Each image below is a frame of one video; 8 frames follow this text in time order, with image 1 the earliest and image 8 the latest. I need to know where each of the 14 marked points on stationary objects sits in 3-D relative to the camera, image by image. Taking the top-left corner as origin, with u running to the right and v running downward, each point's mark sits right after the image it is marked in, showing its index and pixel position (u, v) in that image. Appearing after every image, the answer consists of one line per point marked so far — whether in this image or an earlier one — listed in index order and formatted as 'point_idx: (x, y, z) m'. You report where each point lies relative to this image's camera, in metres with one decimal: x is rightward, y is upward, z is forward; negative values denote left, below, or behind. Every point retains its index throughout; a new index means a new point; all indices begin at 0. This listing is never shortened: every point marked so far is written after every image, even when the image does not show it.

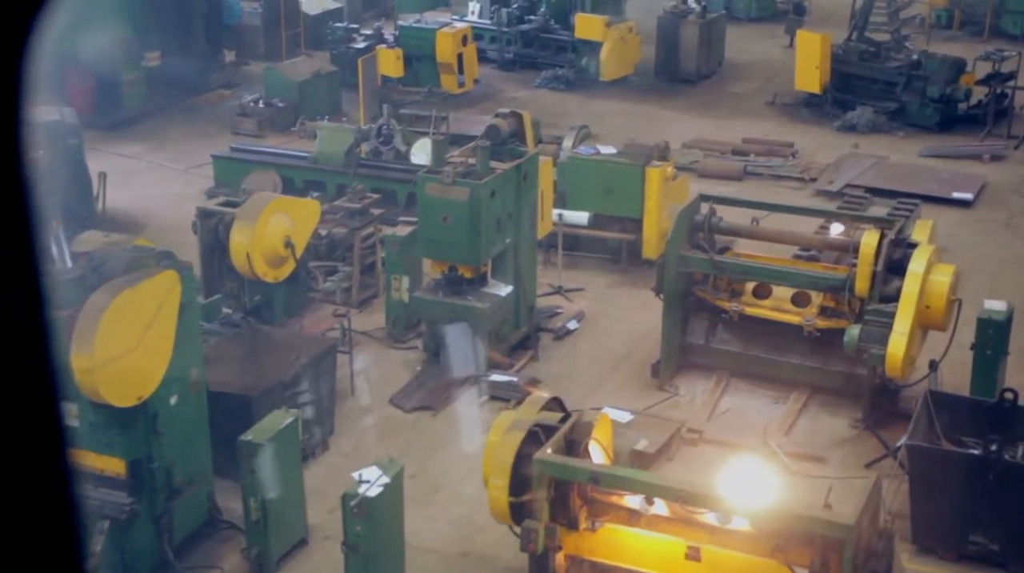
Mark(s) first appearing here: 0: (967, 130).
0: (+5.1, +1.7, +15.6) m
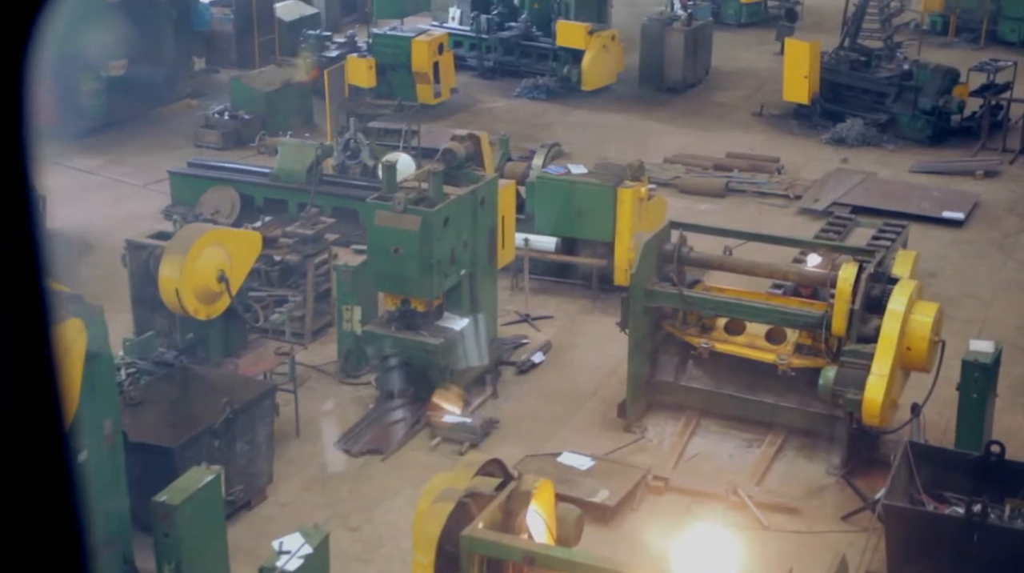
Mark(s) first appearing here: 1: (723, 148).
0: (+4.8, +1.5, +15.0) m
1: (+2.2, +1.5, +14.9) m
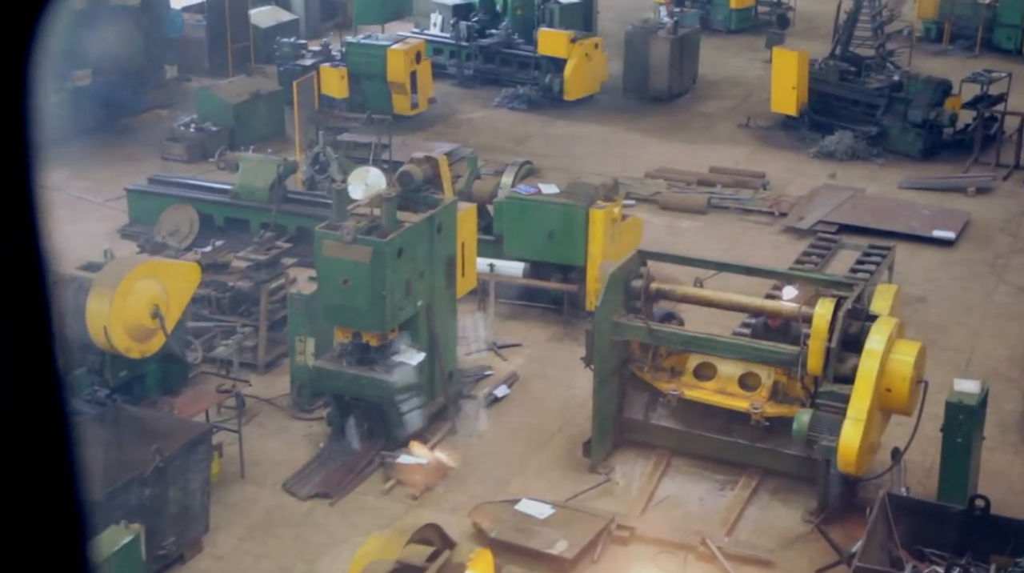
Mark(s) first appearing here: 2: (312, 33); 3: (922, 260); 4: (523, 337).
0: (+4.6, +1.3, +14.5) m
1: (+2.0, +1.3, +14.4) m
2: (-2.8, +3.5, +19.7) m
3: (+3.3, +0.2, +11.4) m
4: (+0.1, -0.4, +10.0) m
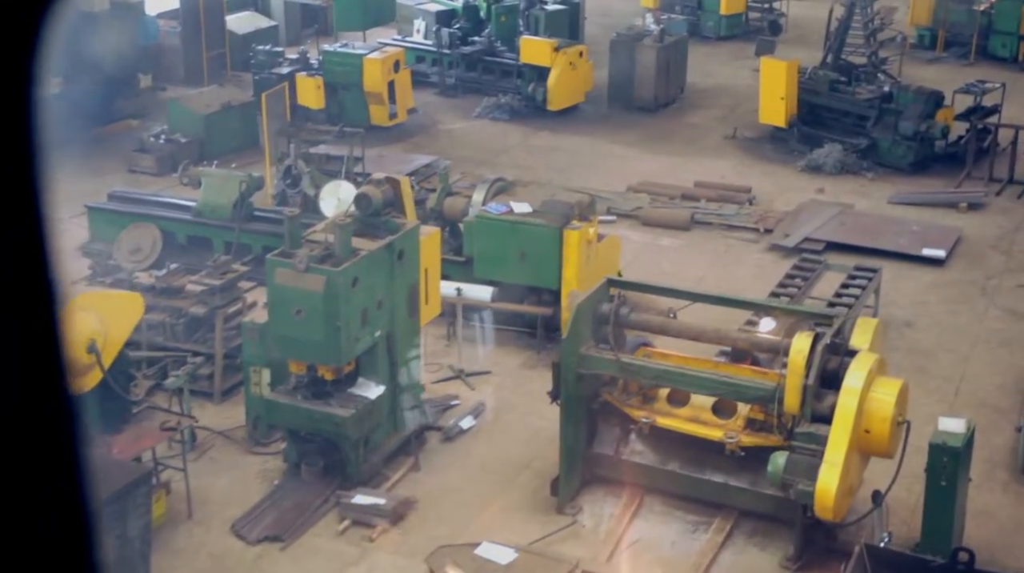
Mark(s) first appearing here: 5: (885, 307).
0: (+4.4, +1.2, +14.1) m
1: (+1.8, +1.1, +14.0) m
2: (-3.0, +3.4, +19.3) m
3: (+3.1, 0.0, +11.0) m
4: (-0.1, -0.5, +9.6) m
5: (+2.8, -0.2, +10.5) m
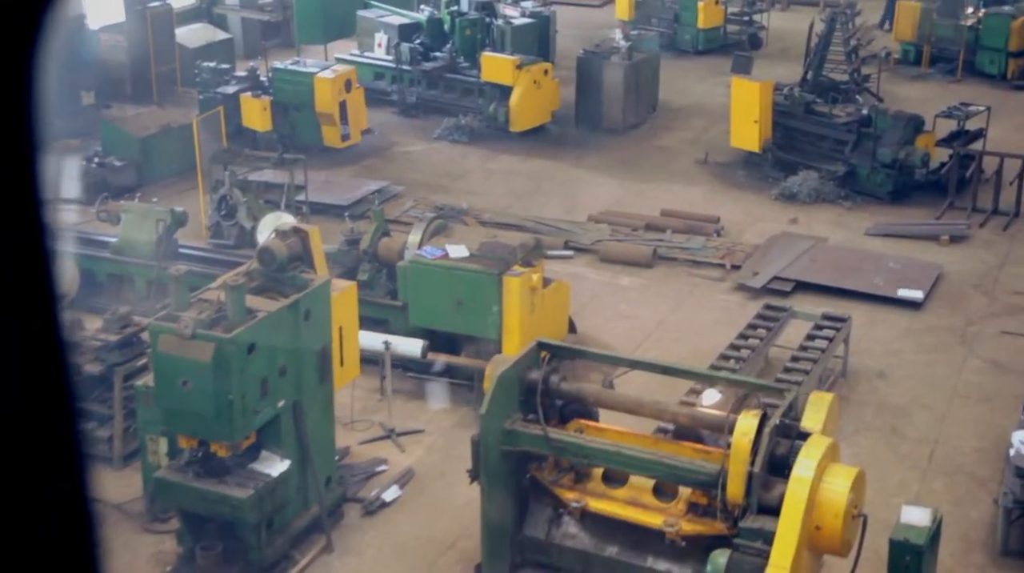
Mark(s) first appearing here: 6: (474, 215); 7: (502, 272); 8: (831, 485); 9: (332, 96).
0: (+3.9, +0.8, +13.3) m
1: (+1.4, +0.8, +13.2) m
2: (-3.5, +3.1, +18.5) m
3: (+2.7, -0.3, +10.2) m
4: (-0.5, -0.8, +8.8) m
5: (+2.4, -0.5, +9.7) m
6: (-0.3, +0.6, +12.4) m
7: (-0.1, +0.1, +8.8) m
8: (+1.4, -0.9, +6.0) m
9: (-1.8, +1.9, +14.1) m
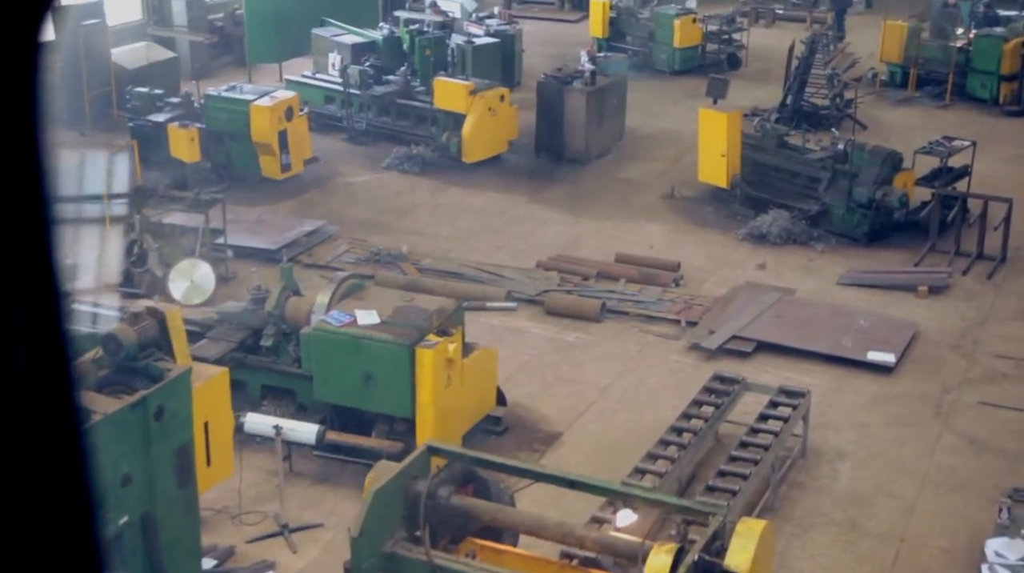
0: (+3.5, +0.4, +12.3) m
1: (+0.9, +0.4, +12.2) m
2: (-3.9, +2.7, +17.5) m
3: (+2.2, -0.7, +9.2) m
4: (-1.0, -1.3, +7.8) m
5: (+1.9, -0.9, +8.7) m
6: (-0.8, +0.2, +11.4) m
7: (-0.6, -0.3, +7.8) m
8: (+0.9, -1.3, +5.0) m
9: (-2.3, +1.5, +13.1) m
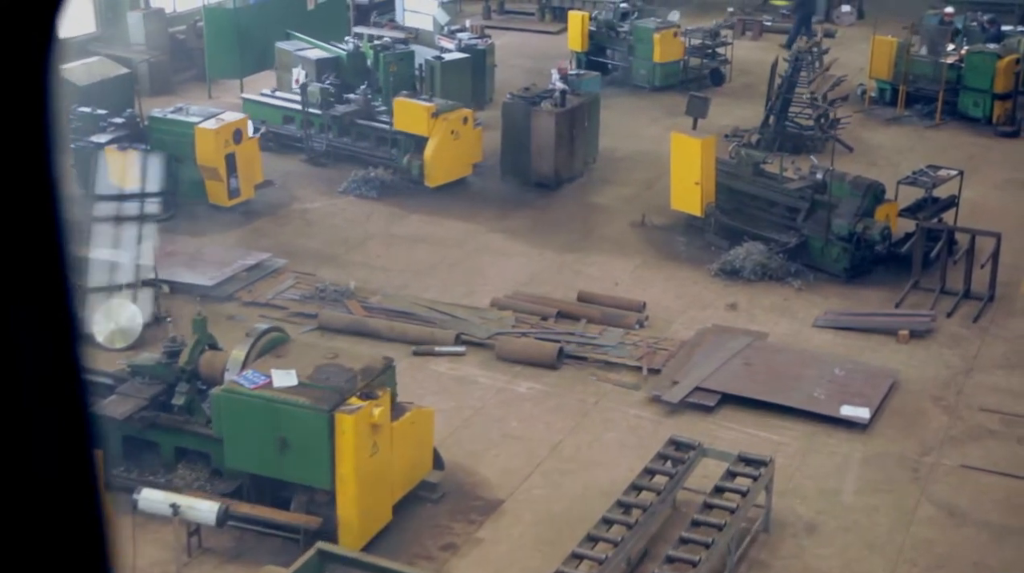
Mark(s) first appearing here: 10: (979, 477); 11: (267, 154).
0: (+3.1, +0.1, +11.6) m
1: (+0.6, +0.1, +11.5) m
2: (-4.3, +2.4, +16.7) m
3: (+1.9, -1.0, +8.5) m
4: (-1.4, -1.6, +7.1) m
5: (+1.5, -1.2, +8.0) m
6: (-1.2, -0.1, +10.7) m
7: (-0.9, -0.6, +7.1) m
8: (+0.5, -1.6, +4.2) m
9: (-2.6, +1.2, +12.4) m
10: (+2.8, -1.1, +8.3) m
11: (-2.6, +1.4, +14.9) m
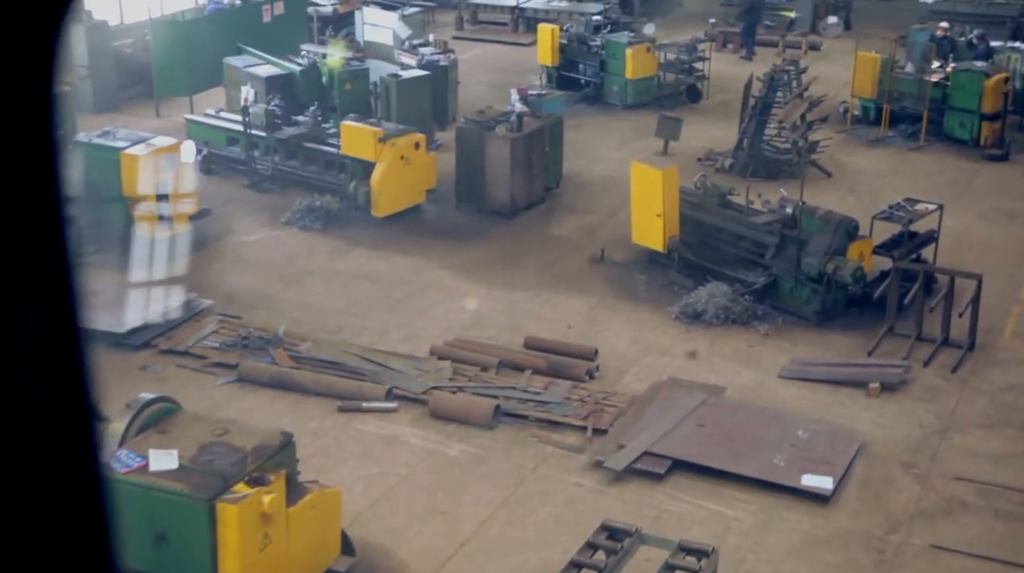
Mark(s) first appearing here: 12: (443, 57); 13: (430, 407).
0: (+2.7, -0.3, +10.7) m
1: (+0.1, -0.3, +10.7) m
2: (-4.7, +2.1, +15.9) m
3: (+1.4, -1.4, +7.7) m
4: (-1.8, -1.9, +6.3) m
5: (+1.1, -1.6, +7.2) m
6: (-1.6, -0.4, +9.8) m
7: (-1.3, -0.9, +6.3) m
8: (+0.1, -1.9, +3.4) m
9: (-3.0, +0.9, +11.5) m
10: (+2.3, -1.5, +7.5) m
11: (-3.0, +1.1, +14.1) m
12: (-0.8, +2.6, +15.6) m
13: (-0.5, -0.8, +9.0) m
